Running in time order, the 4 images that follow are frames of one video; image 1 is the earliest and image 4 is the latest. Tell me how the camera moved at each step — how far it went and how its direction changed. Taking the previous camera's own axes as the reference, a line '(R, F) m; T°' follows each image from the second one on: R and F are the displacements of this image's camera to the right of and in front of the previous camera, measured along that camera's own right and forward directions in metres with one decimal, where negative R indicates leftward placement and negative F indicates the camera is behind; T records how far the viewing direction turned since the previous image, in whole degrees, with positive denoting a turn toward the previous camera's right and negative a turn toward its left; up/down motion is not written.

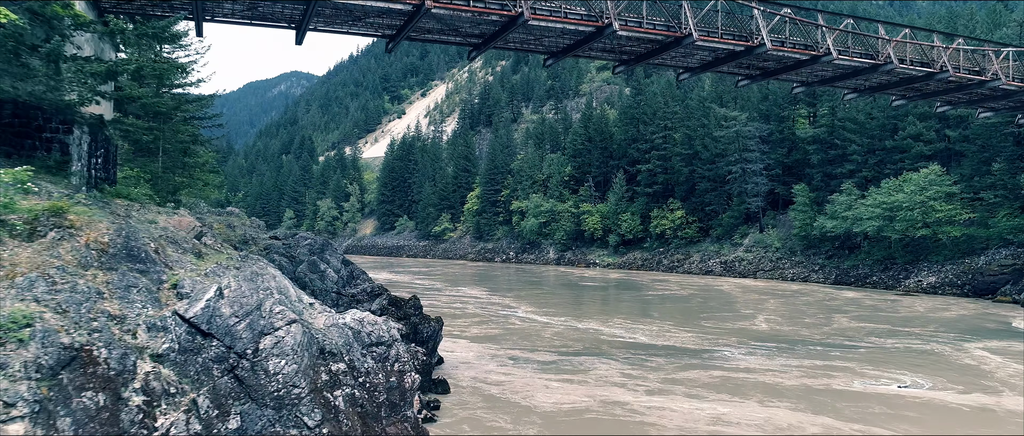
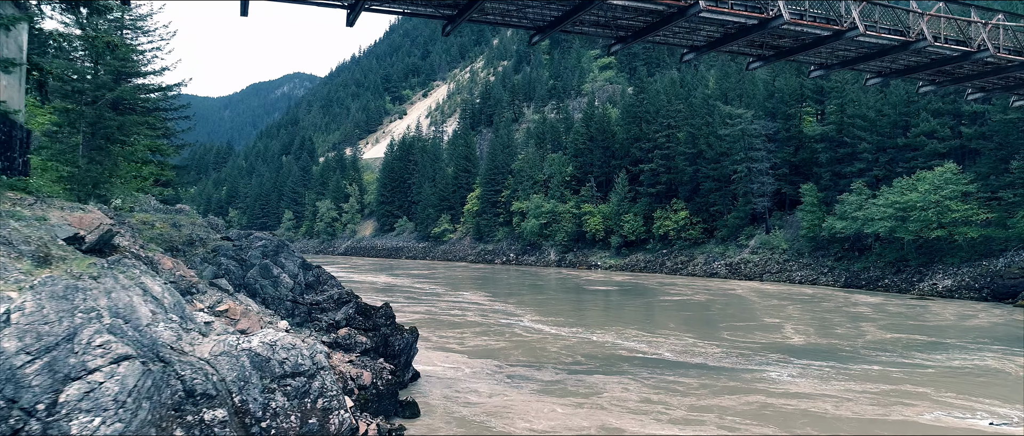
(+0.5, +1.8) m; 0°
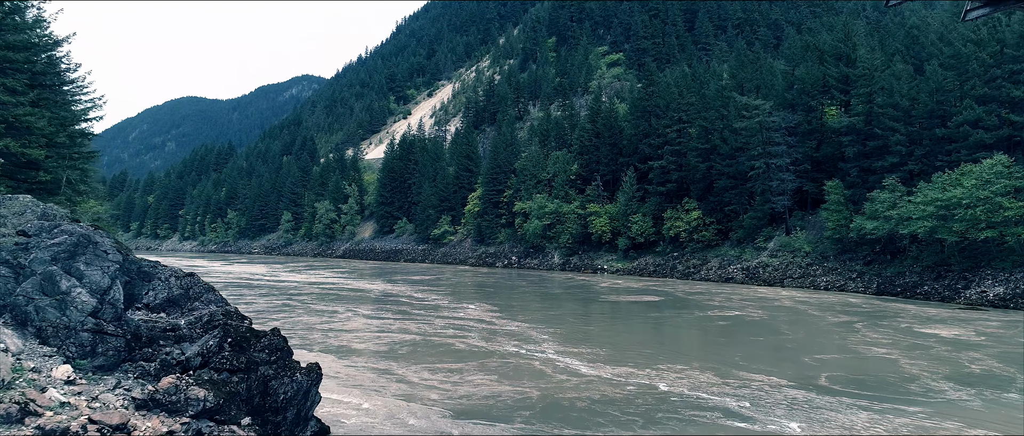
(+1.1, +4.7) m; -1°
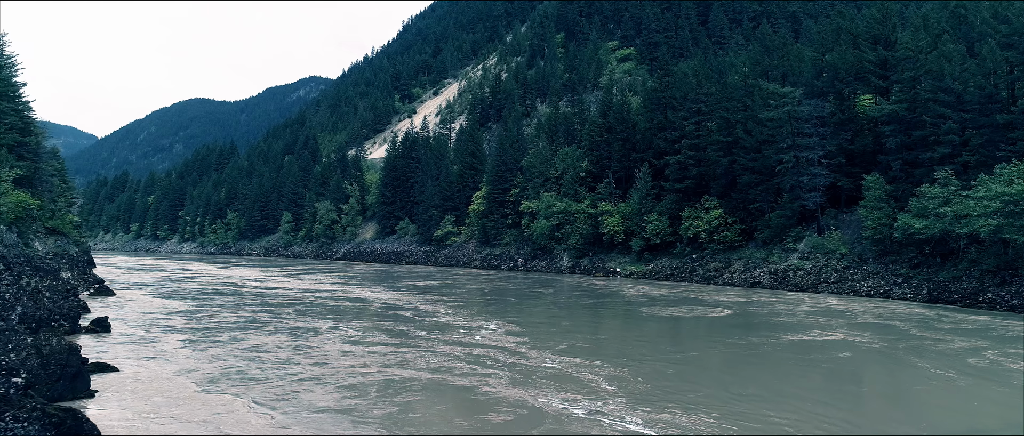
(+0.3, +4.9) m; -1°
